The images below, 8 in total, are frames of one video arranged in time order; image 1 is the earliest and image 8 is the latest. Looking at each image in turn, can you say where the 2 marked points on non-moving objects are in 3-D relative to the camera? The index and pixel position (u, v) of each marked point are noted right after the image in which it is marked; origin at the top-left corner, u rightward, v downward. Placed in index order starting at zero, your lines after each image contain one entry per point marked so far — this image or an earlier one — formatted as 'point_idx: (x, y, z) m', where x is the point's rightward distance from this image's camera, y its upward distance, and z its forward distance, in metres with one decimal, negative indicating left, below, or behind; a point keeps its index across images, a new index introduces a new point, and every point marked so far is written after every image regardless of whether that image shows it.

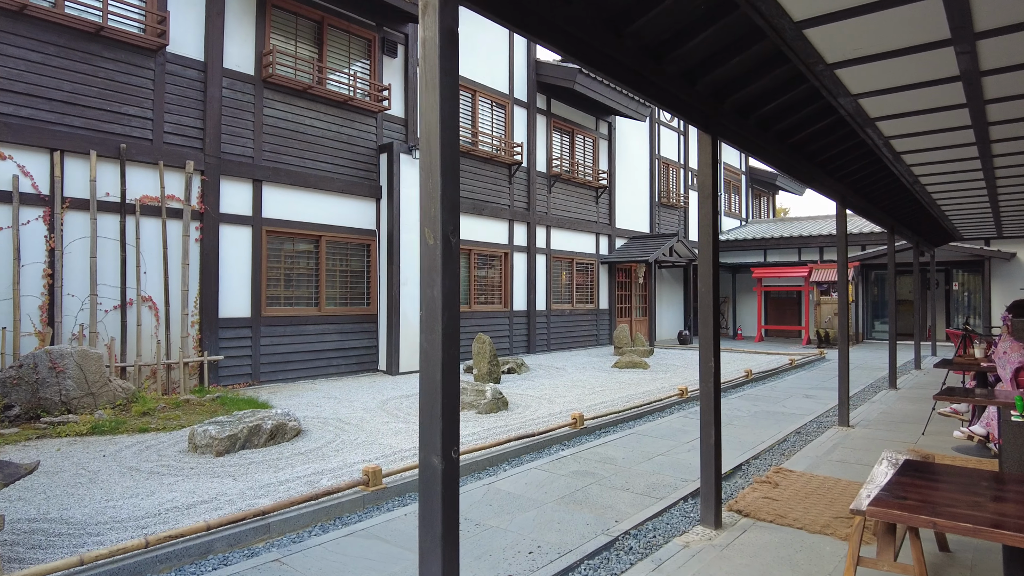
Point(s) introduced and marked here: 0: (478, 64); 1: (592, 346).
0: (-0.8, +4.5, +11.1) m
1: (+1.9, -1.5, +14.1) m
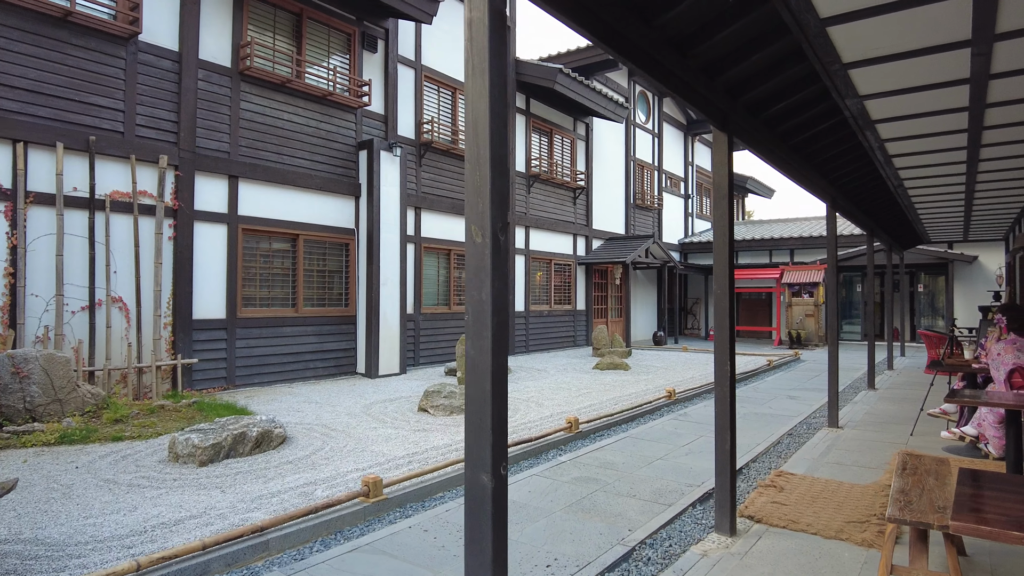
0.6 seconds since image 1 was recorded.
0: (-1.2, +4.5, +11.0) m
1: (+1.4, -1.5, +14.1) m
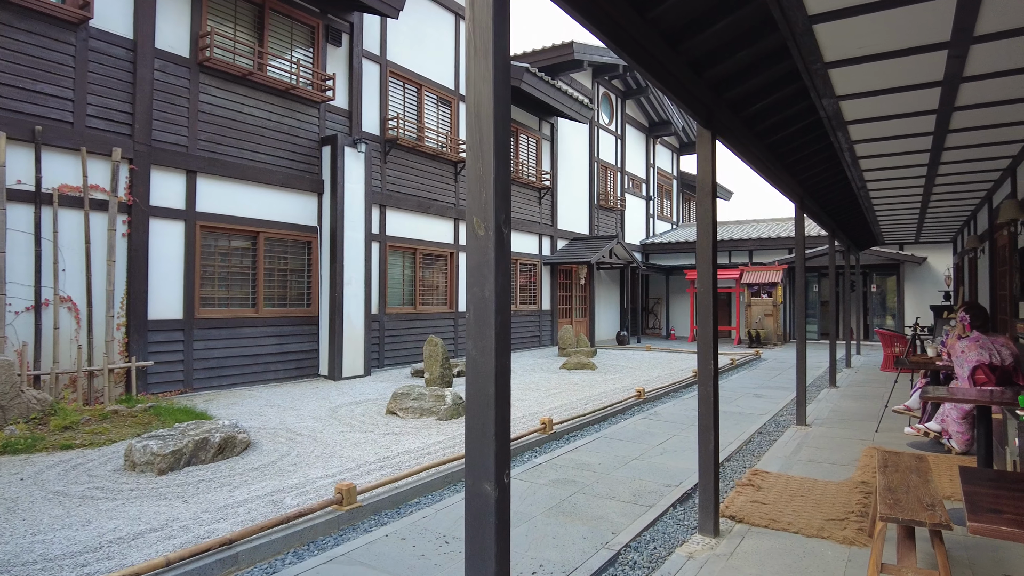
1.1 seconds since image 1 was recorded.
0: (-1.8, +4.5, +10.8) m
1: (+0.5, -1.5, +14.1) m
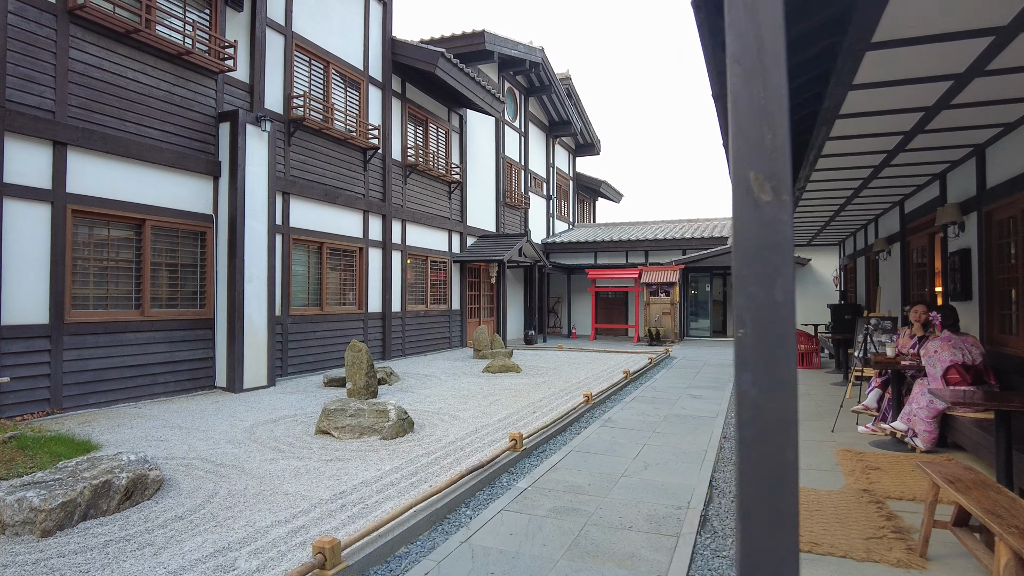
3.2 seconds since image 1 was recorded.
0: (-3.2, +4.6, +9.8) m
1: (-1.6, -1.5, +13.5) m
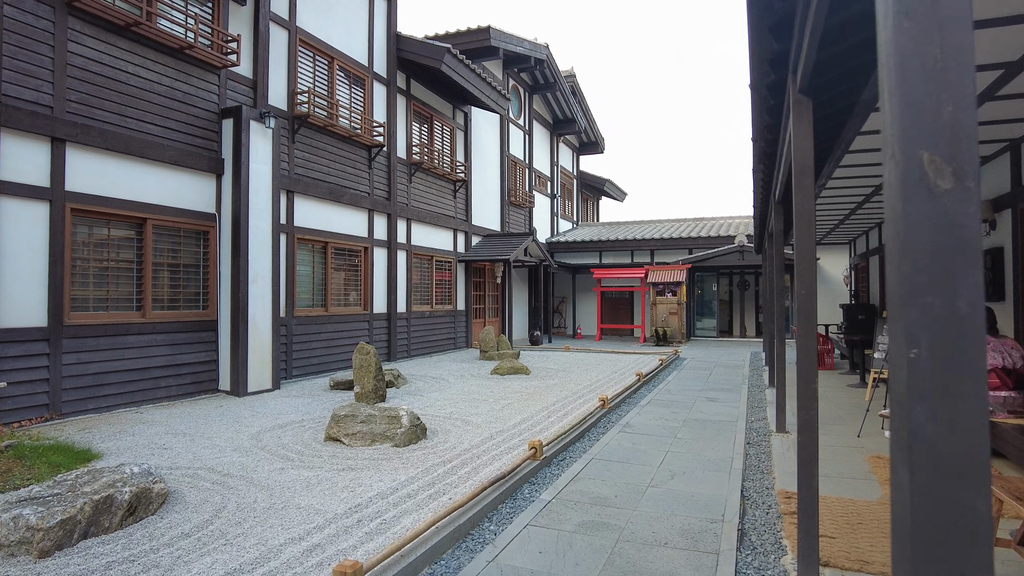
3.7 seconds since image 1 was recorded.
0: (-3.1, +4.5, +9.6) m
1: (-1.5, -1.5, +13.3) m
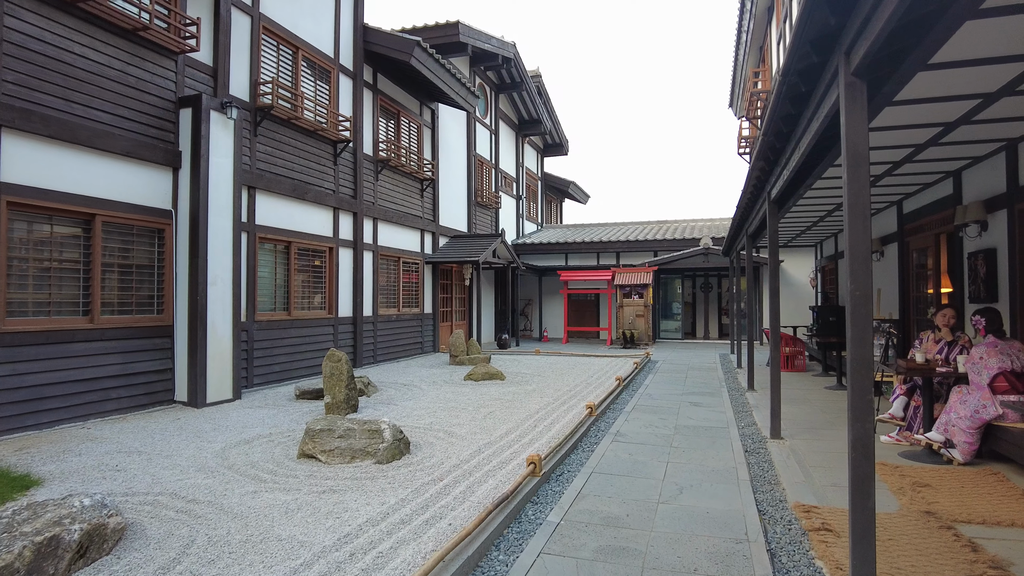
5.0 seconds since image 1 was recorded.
0: (-3.5, +4.5, +9.1) m
1: (-2.2, -1.6, +12.9) m
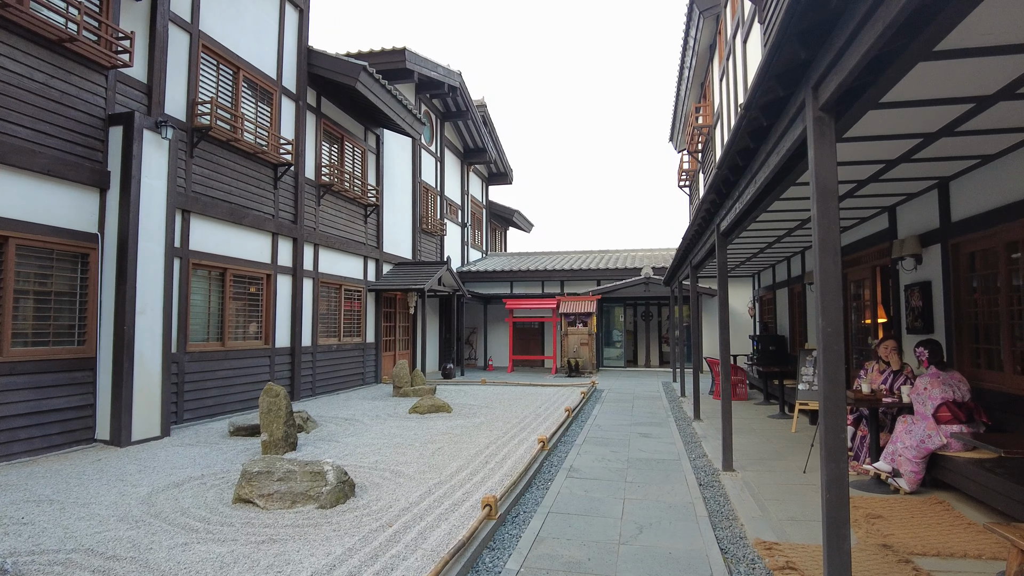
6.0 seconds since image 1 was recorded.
0: (-4.3, +4.0, +8.8) m
1: (-3.4, -2.2, +12.4) m
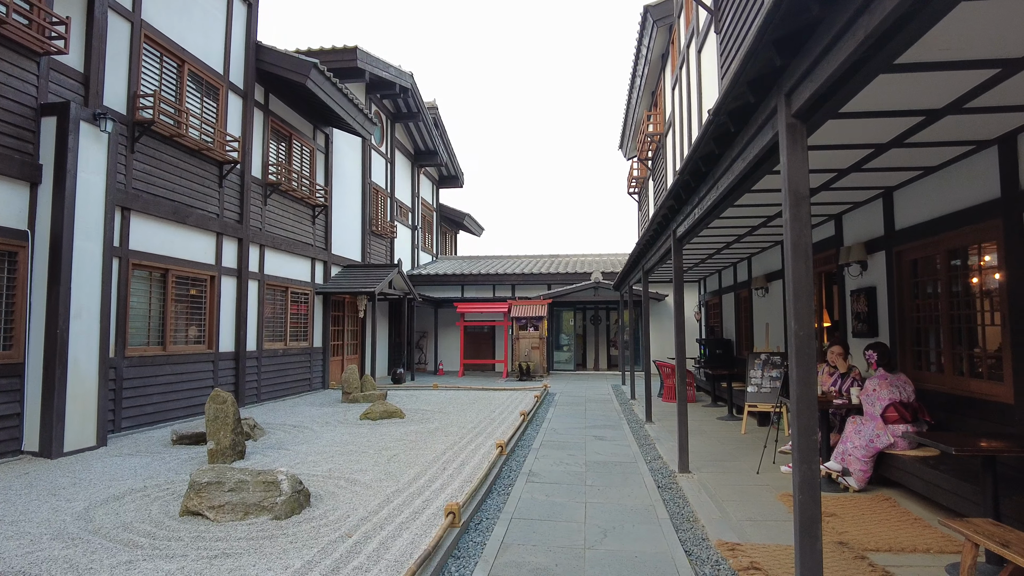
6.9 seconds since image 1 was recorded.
0: (-4.9, +4.0, +8.4) m
1: (-4.4, -2.3, +12.0) m
